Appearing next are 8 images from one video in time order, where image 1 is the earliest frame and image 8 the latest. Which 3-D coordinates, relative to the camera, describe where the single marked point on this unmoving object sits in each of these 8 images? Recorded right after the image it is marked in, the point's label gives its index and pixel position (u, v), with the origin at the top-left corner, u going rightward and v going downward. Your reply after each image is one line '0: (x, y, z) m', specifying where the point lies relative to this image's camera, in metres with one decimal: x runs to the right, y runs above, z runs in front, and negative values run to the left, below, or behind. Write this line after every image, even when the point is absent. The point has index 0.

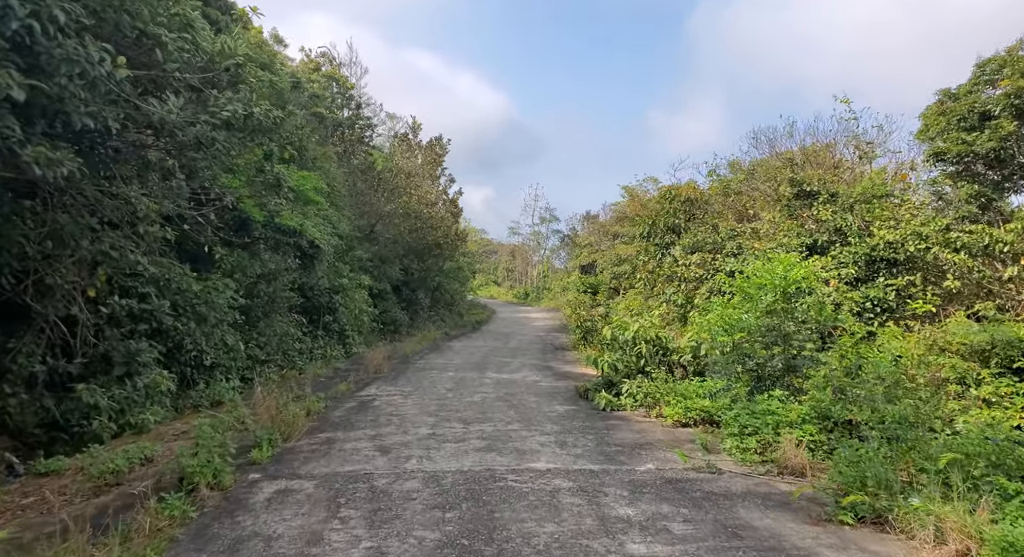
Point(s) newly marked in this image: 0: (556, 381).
0: (+0.7, -1.7, +10.0) m
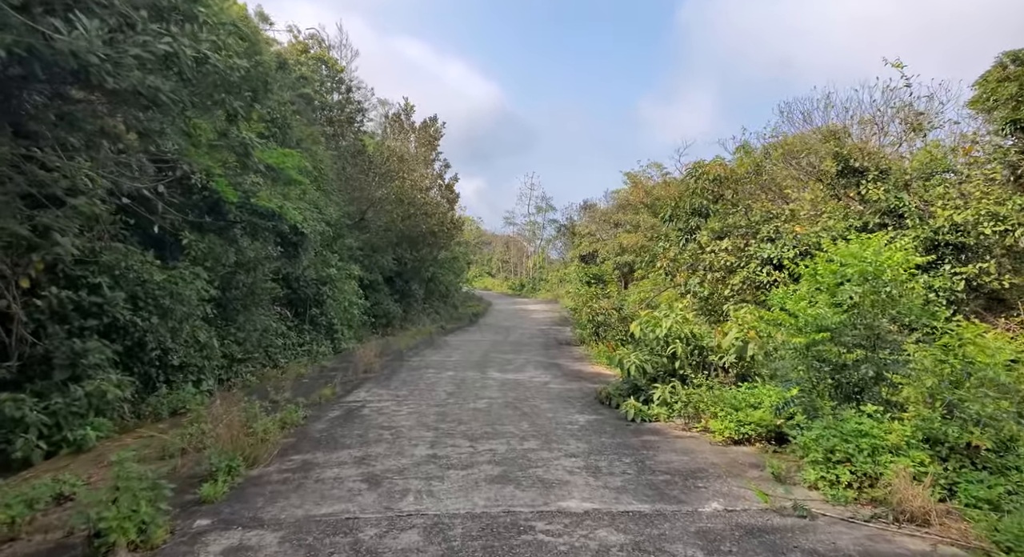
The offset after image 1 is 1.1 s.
0: (+0.8, -1.5, +9.0) m
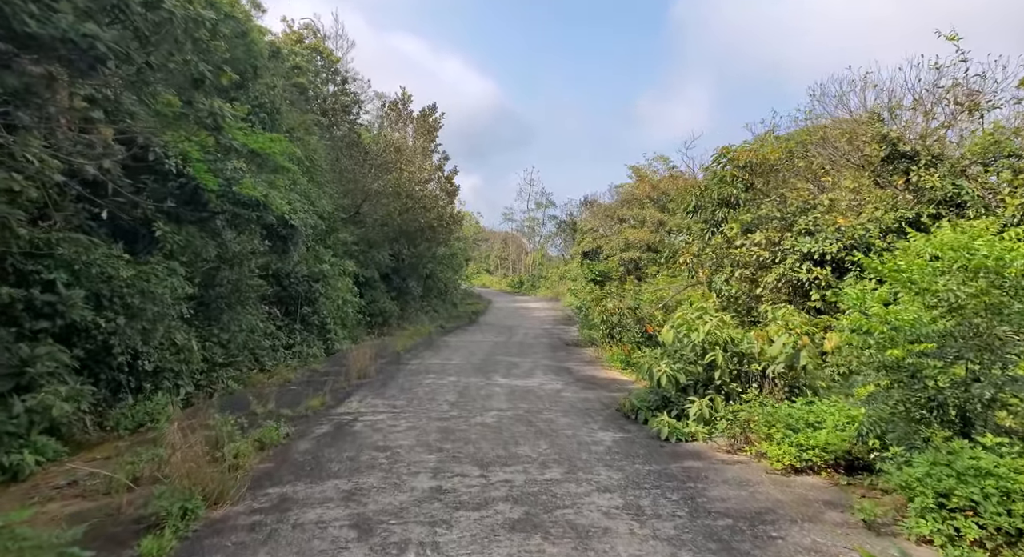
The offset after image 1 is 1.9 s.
0: (+0.9, -1.5, +8.1) m
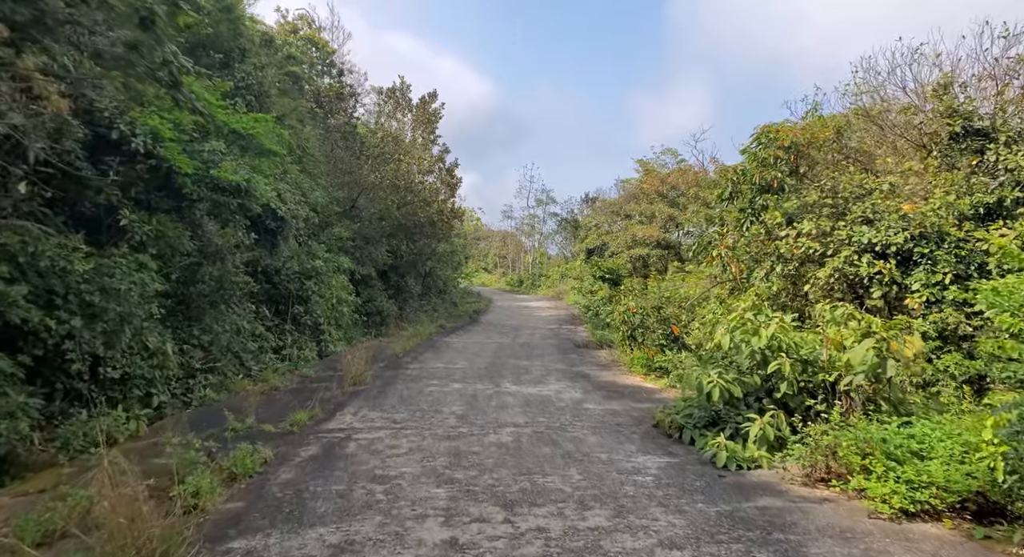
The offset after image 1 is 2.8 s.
0: (+1.1, -1.4, +7.2) m
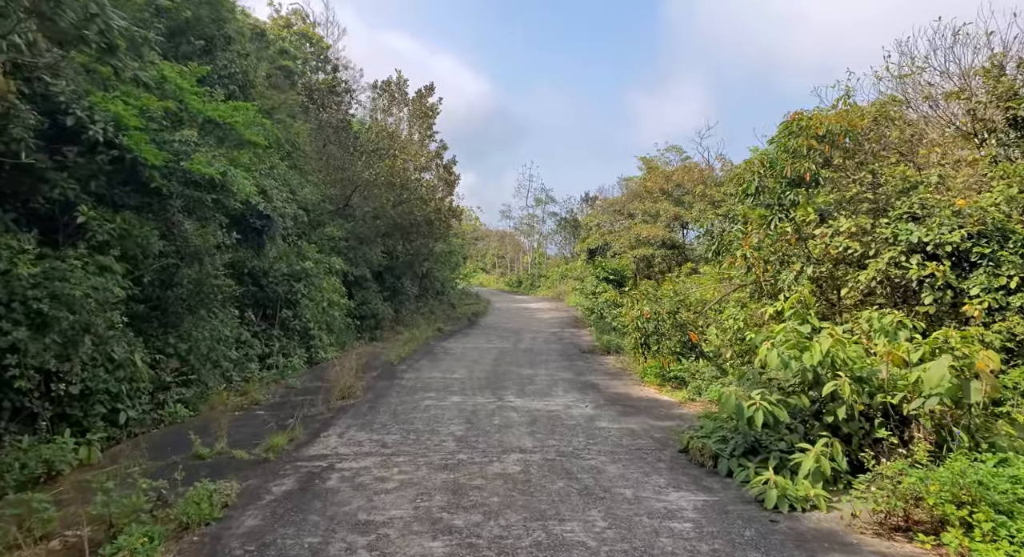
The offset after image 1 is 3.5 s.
0: (+1.2, -1.5, +6.5) m
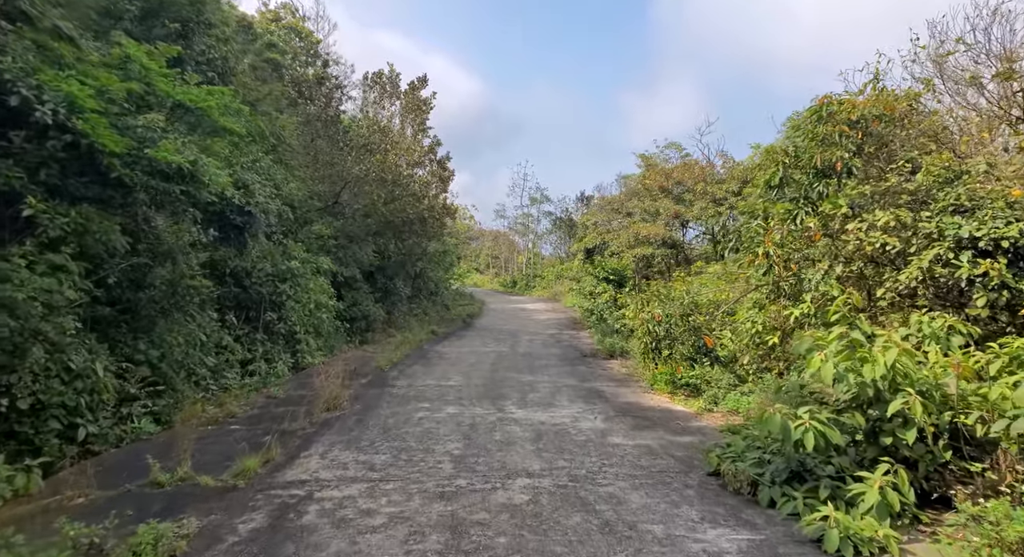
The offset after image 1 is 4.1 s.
0: (+1.2, -1.5, +5.9) m
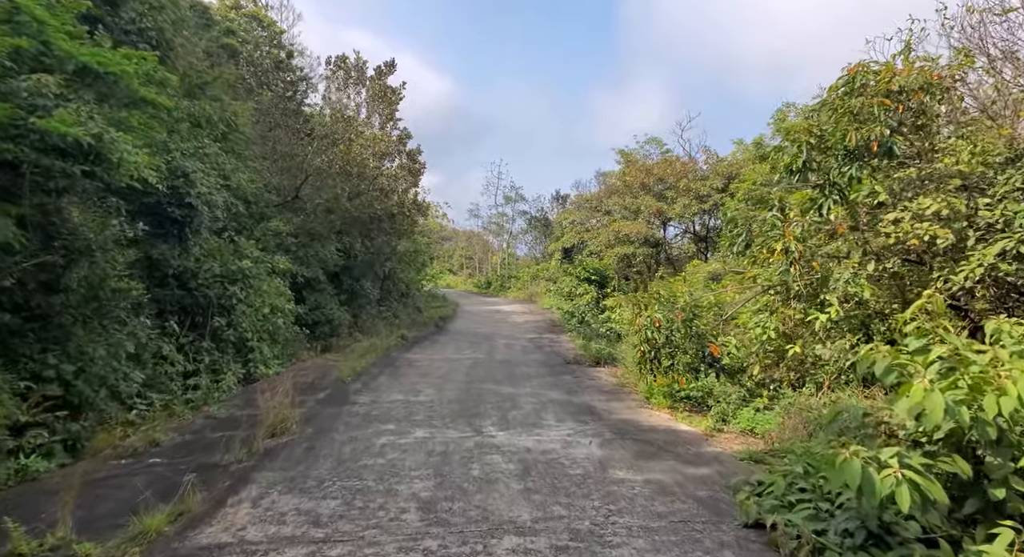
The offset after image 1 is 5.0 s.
0: (+1.0, -1.5, +4.9) m
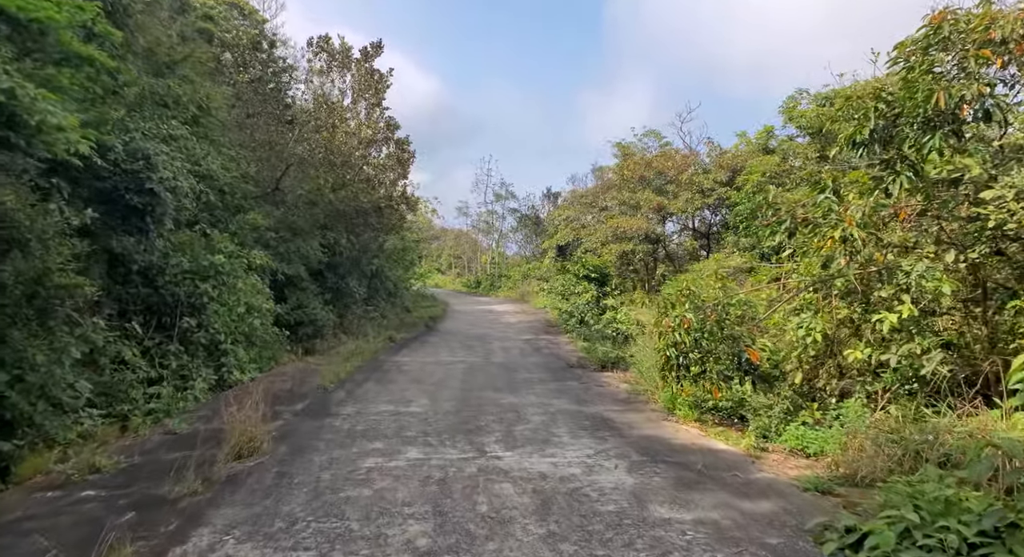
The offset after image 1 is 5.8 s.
0: (+1.1, -1.4, +4.0) m
